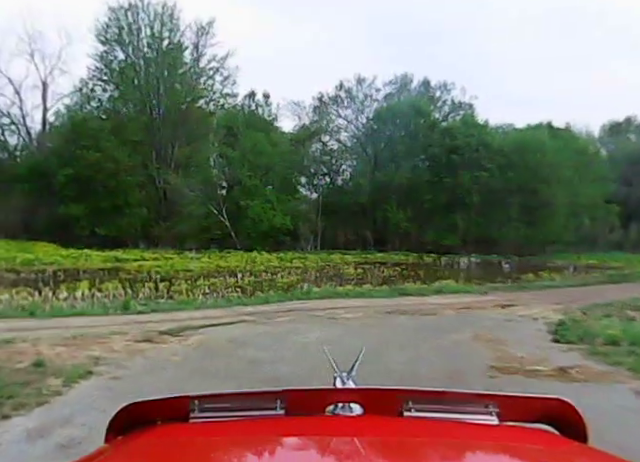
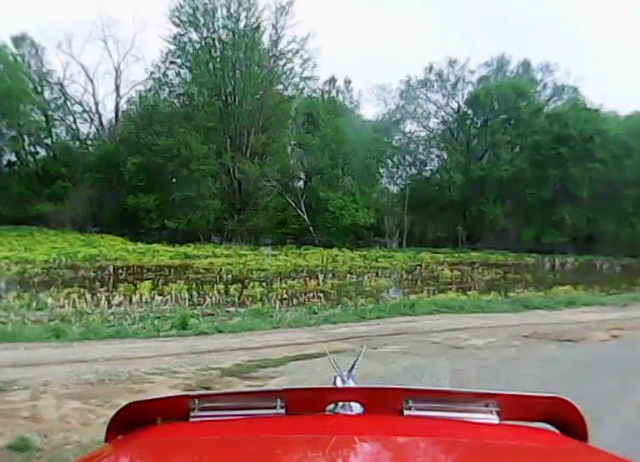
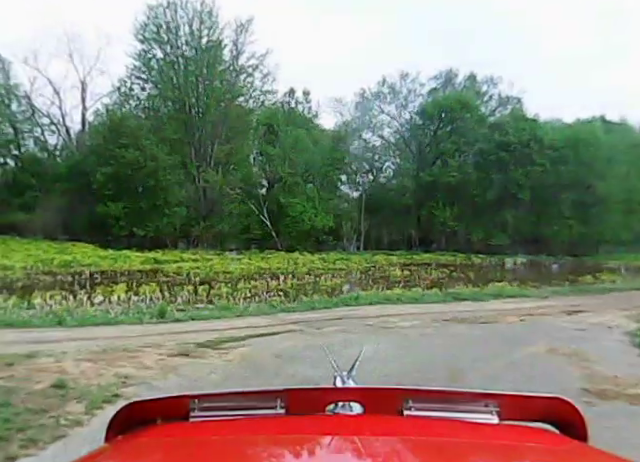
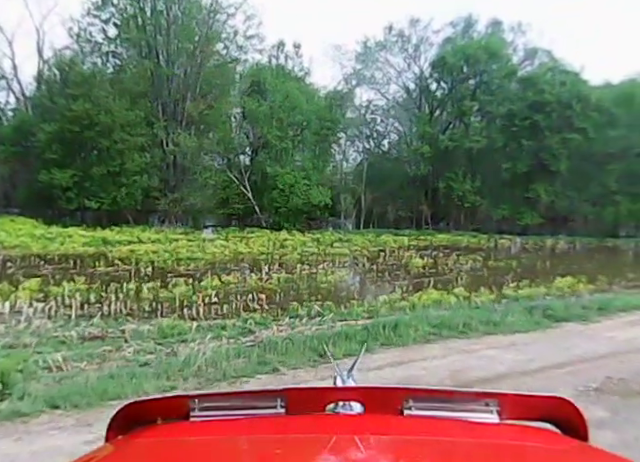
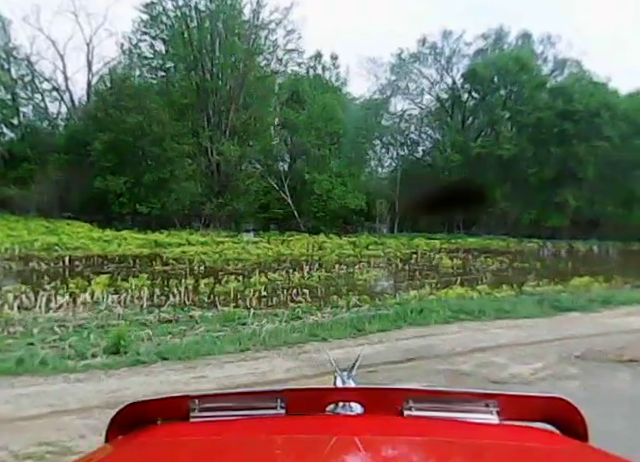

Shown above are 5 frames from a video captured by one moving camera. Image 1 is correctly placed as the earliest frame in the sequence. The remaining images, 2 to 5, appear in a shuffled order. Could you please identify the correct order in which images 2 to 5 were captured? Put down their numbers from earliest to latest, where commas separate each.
3, 2, 5, 4
